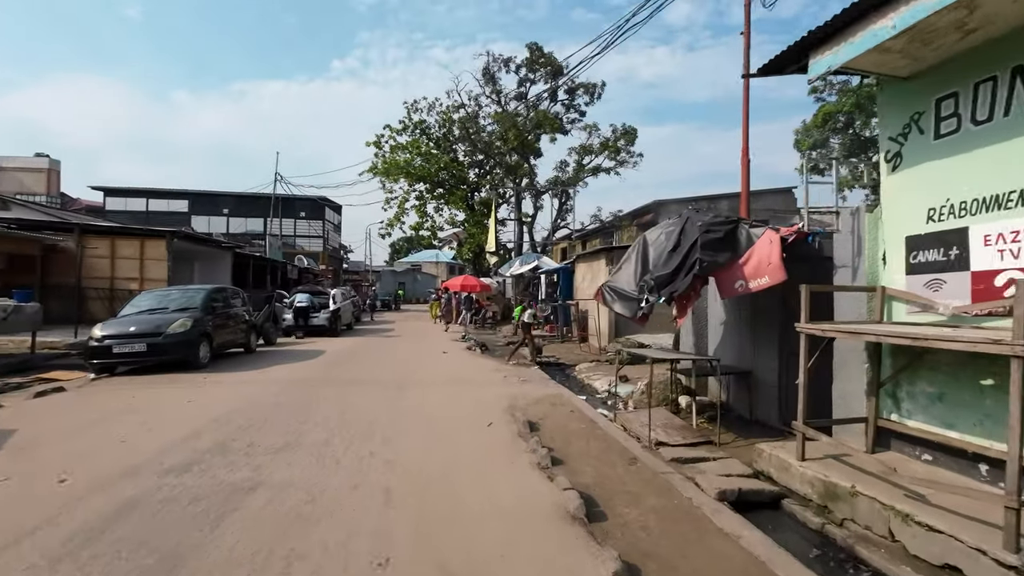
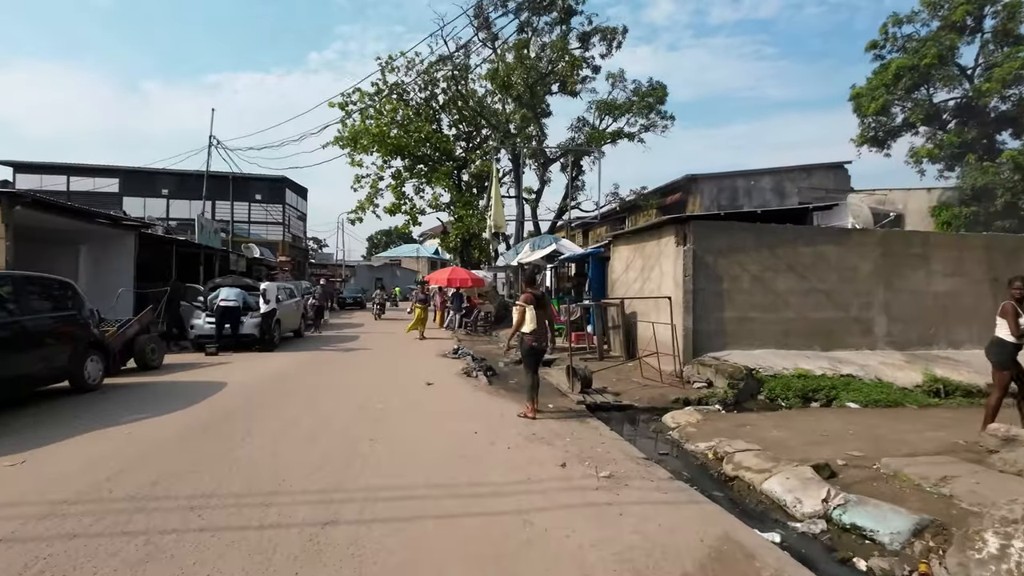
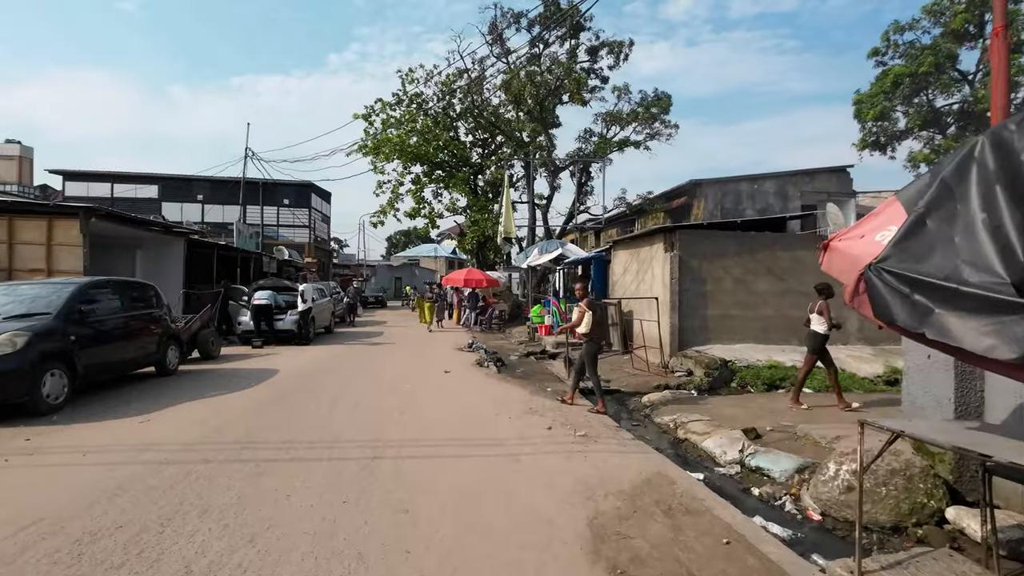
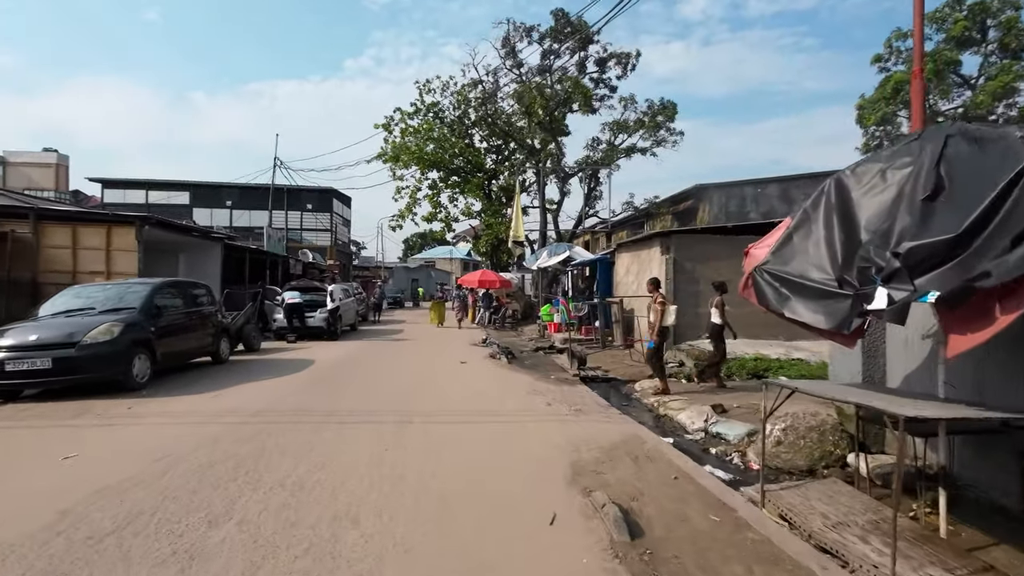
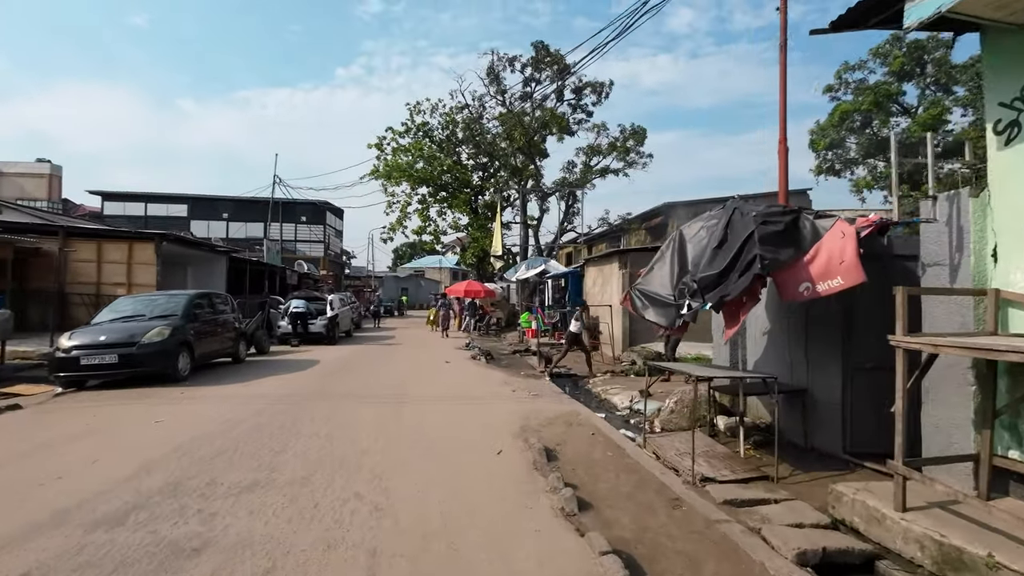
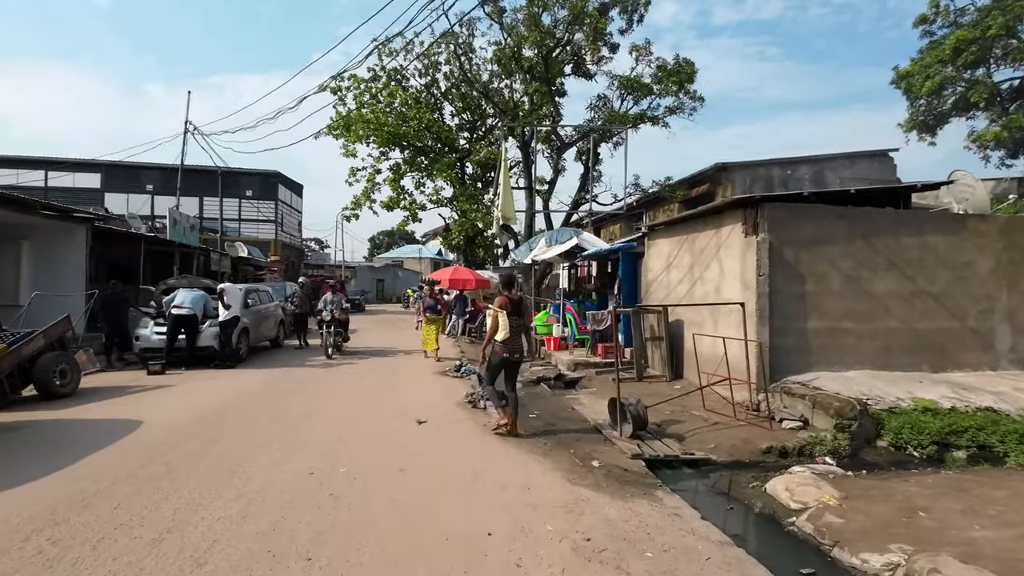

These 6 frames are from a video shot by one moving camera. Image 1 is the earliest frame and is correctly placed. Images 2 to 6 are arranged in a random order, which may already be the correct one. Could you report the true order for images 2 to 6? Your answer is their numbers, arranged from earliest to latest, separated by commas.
5, 4, 3, 2, 6
